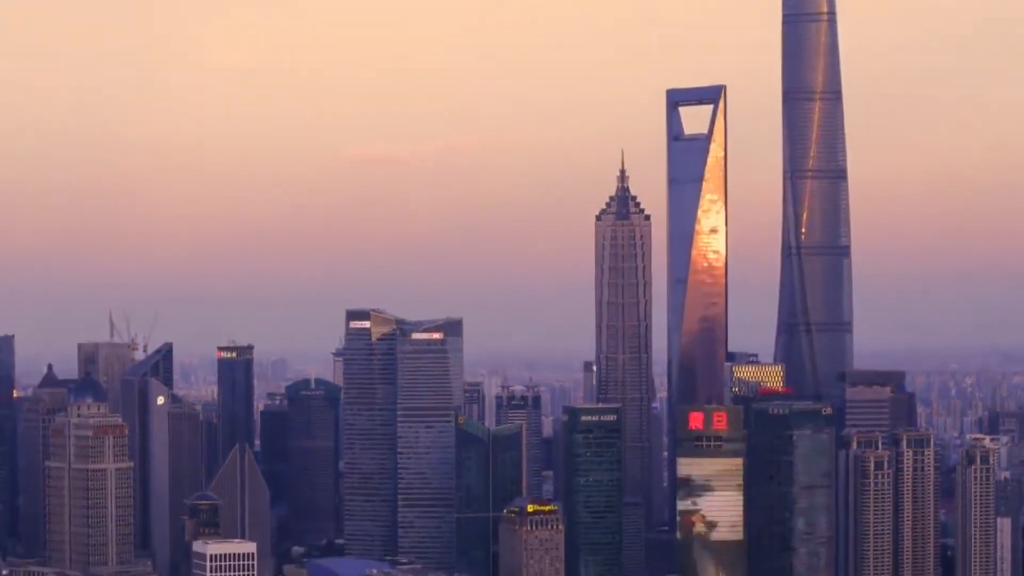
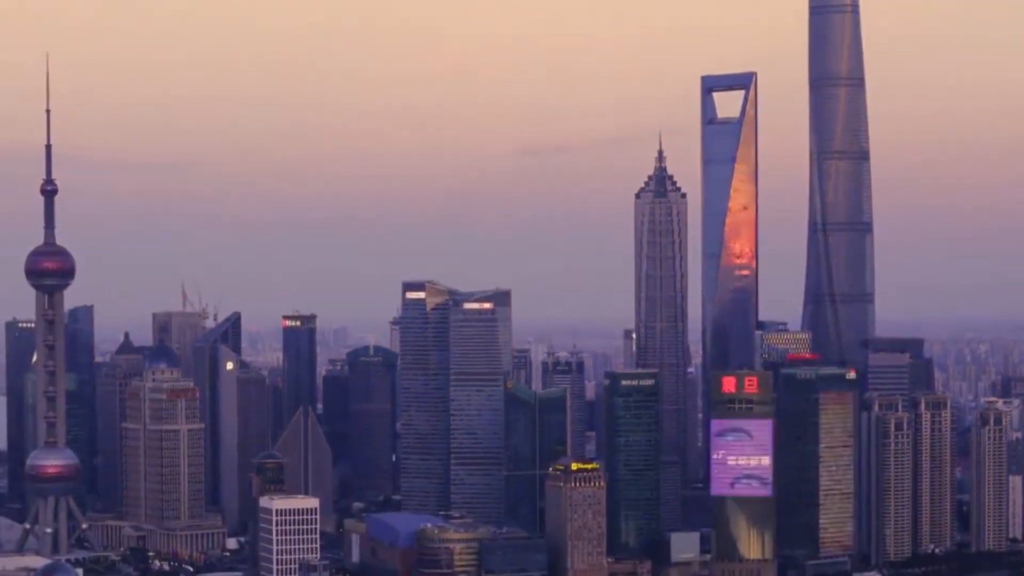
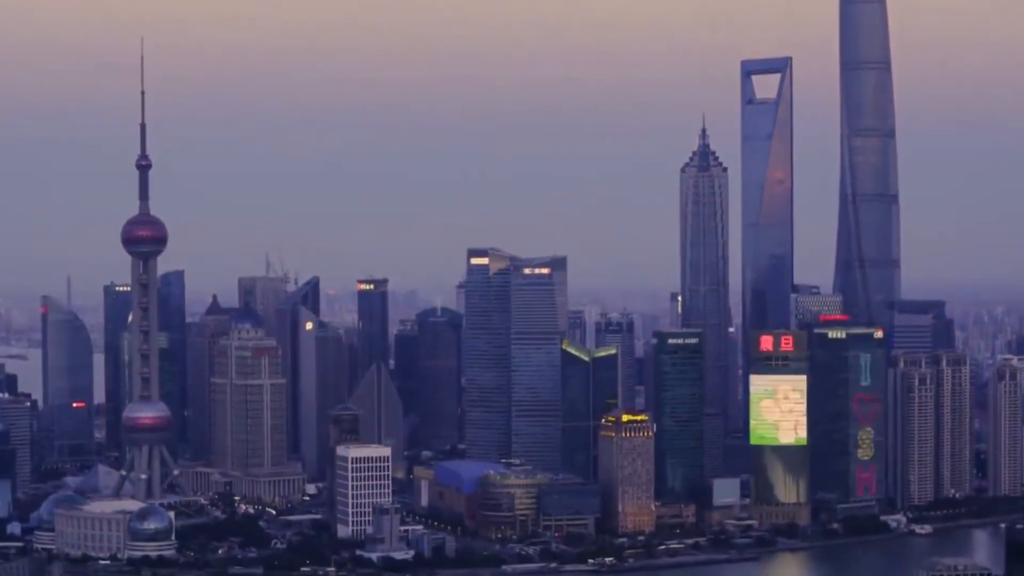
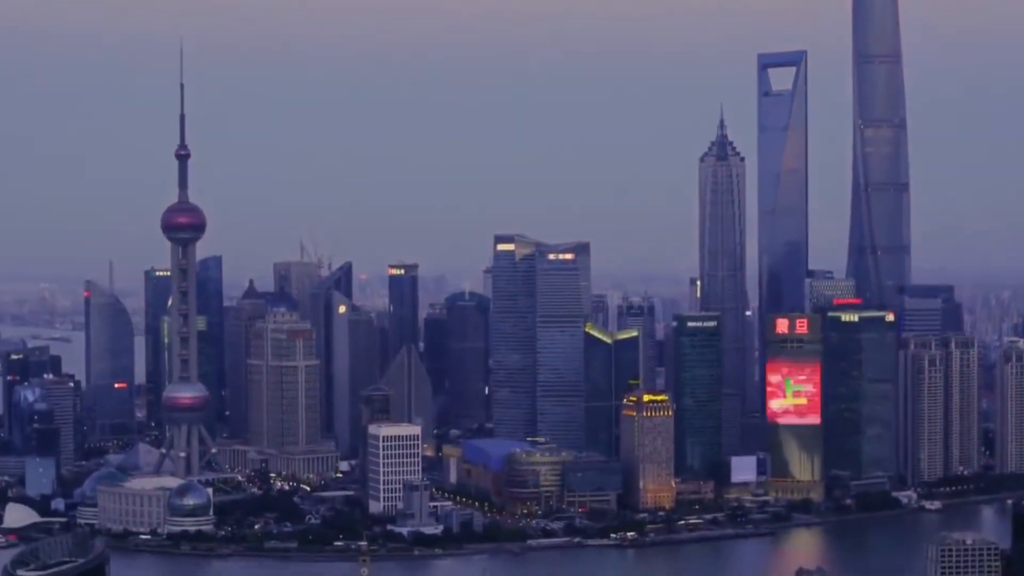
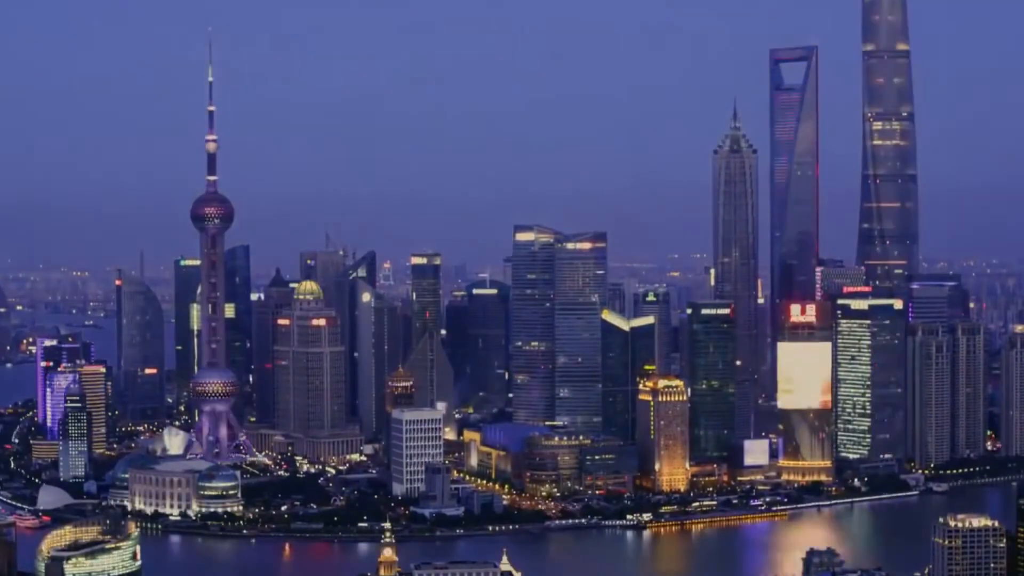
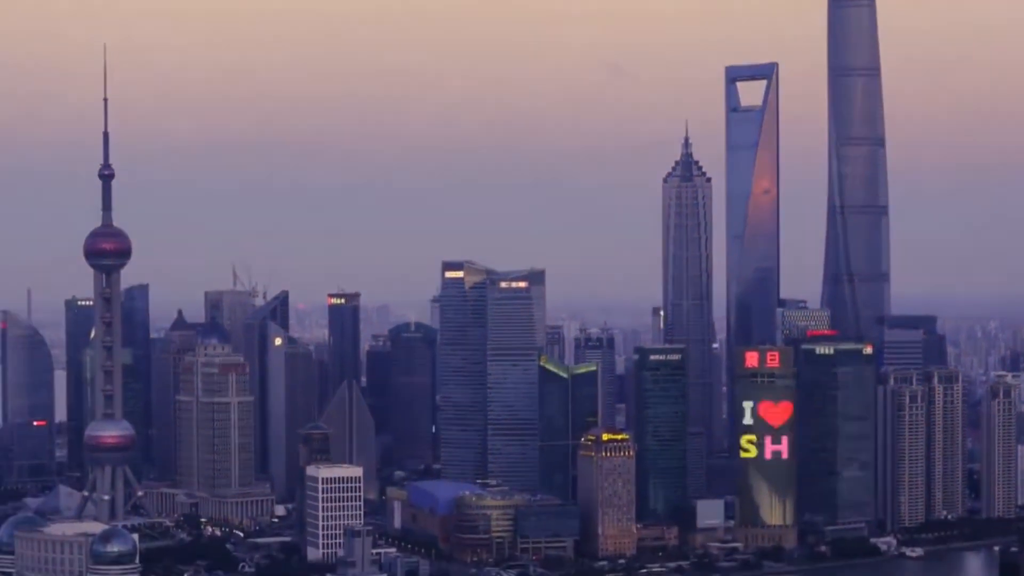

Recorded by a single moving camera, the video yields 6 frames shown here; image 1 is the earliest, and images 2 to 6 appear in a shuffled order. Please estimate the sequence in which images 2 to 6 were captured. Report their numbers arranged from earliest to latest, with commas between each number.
2, 6, 3, 4, 5
